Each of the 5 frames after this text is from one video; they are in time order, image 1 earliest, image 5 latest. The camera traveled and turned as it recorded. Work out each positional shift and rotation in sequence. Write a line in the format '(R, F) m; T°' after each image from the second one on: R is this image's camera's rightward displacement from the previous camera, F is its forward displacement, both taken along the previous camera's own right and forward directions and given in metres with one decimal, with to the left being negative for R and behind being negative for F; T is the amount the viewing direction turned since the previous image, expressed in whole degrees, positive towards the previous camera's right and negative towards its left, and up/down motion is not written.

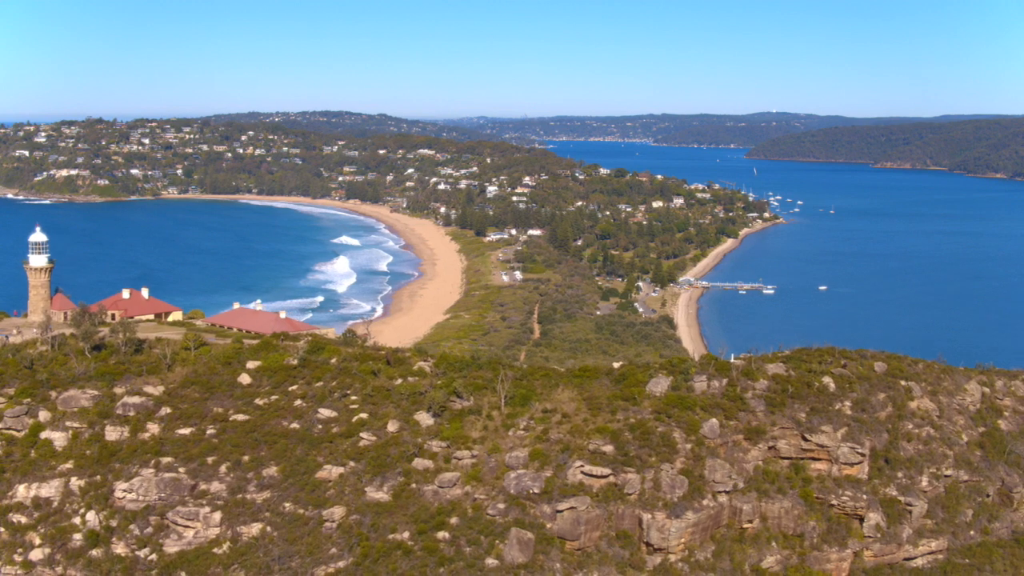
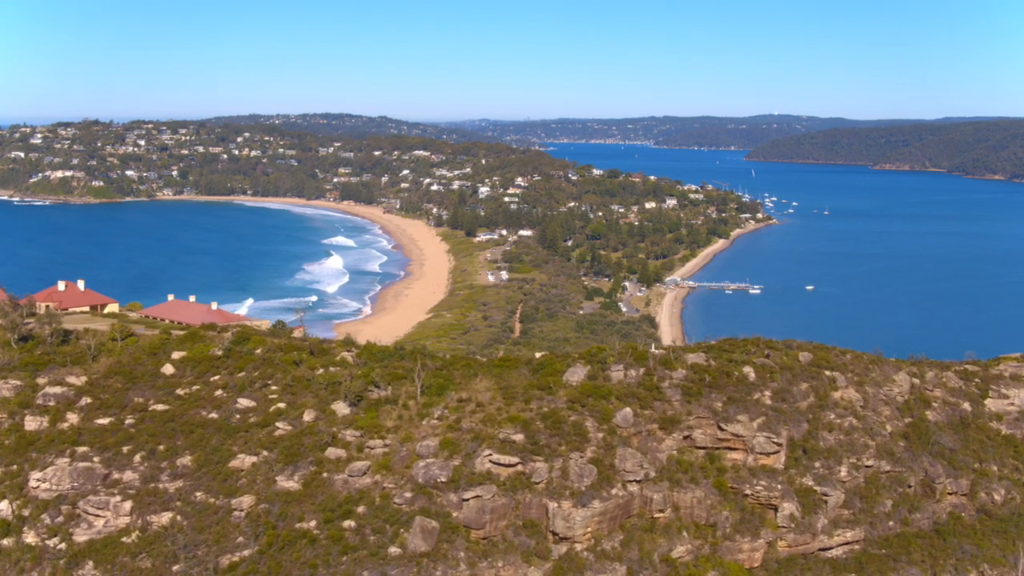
(+1.2, +0.1) m; 0°
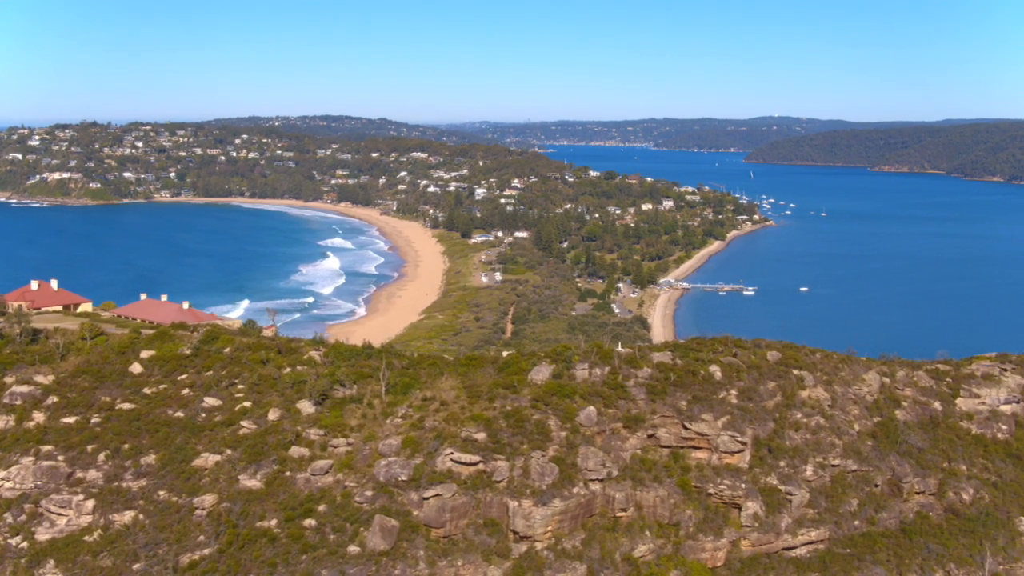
(+0.5, 0.0) m; 0°
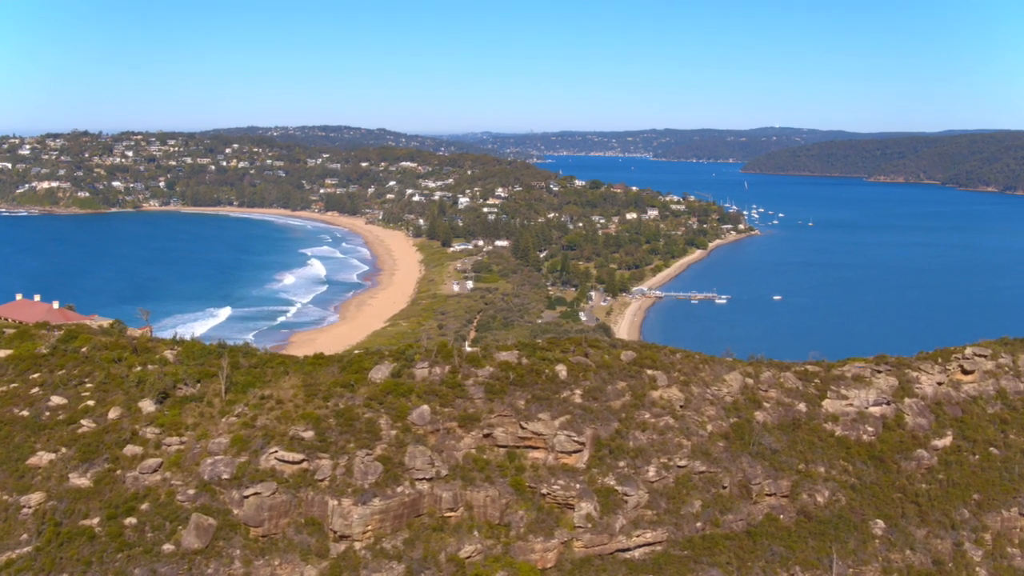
(+2.2, +0.1) m; 0°
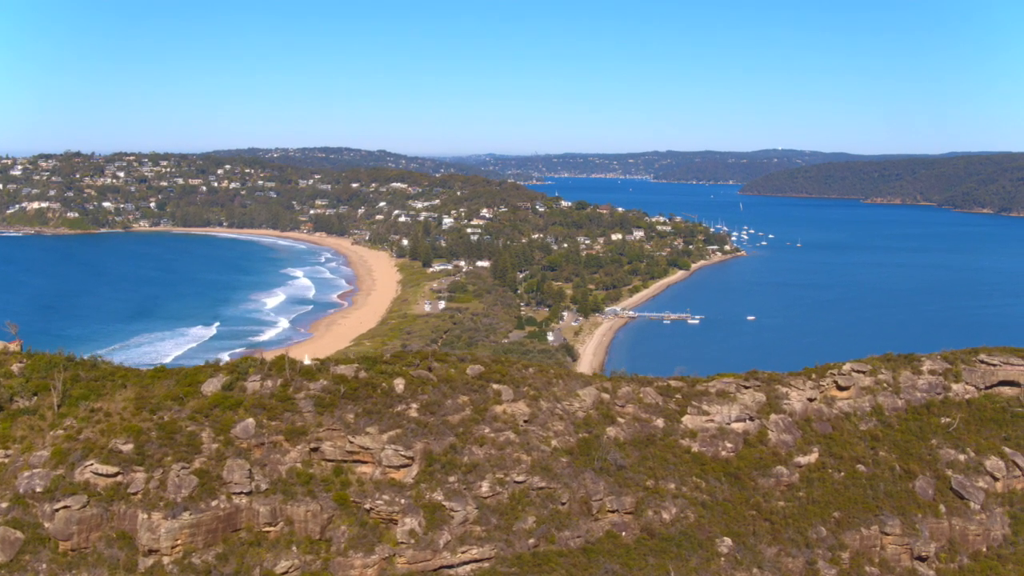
(+2.2, +0.1) m; 0°
